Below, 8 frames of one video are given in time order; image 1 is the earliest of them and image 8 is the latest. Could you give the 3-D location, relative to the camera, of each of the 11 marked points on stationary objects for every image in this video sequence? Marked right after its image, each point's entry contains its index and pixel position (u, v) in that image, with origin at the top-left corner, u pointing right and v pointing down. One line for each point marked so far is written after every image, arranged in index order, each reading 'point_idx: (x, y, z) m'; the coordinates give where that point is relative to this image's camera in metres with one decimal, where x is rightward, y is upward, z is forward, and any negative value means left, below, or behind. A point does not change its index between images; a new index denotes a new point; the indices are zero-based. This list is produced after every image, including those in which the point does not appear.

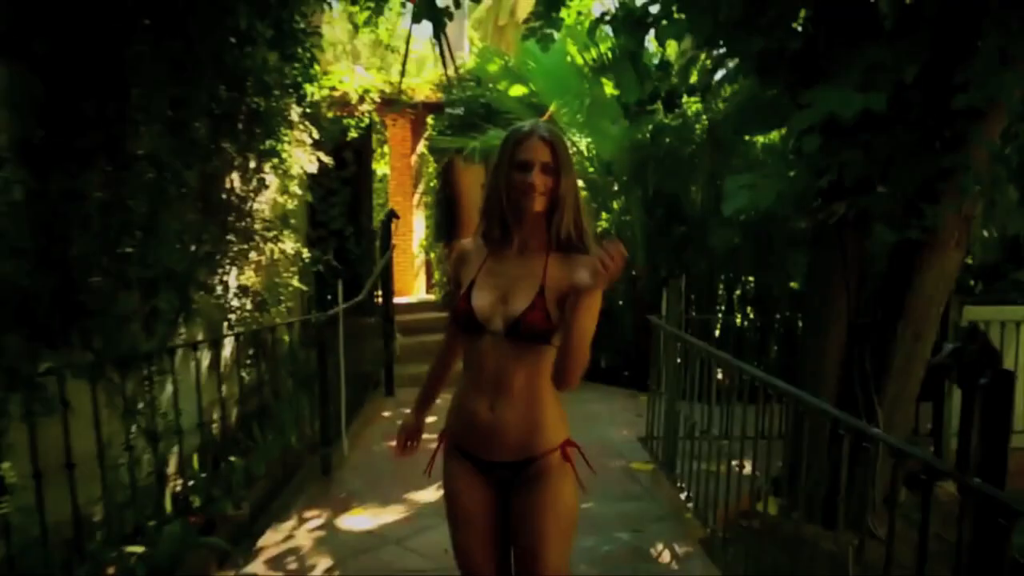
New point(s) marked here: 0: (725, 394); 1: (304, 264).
0: (+0.9, -0.5, +3.7) m
1: (-1.2, +0.1, +4.9) m
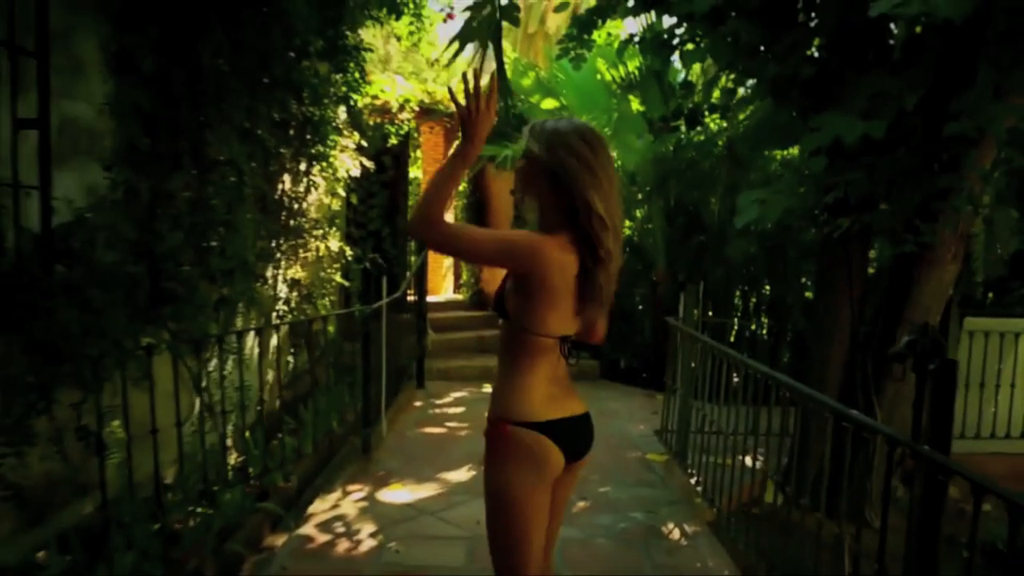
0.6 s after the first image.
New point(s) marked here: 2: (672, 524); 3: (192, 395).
0: (+1.1, -0.5, +4.0) m
1: (-1.0, +0.2, +5.3) m
2: (+0.7, -1.0, +3.7) m
3: (-1.2, -0.4, +3.1) m
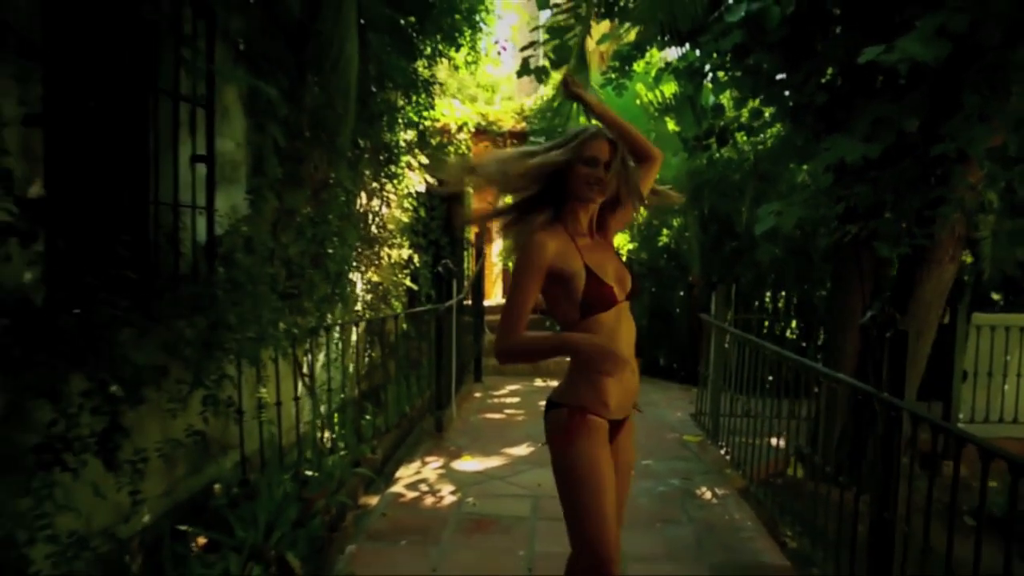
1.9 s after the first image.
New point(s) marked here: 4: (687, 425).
0: (+1.4, -0.5, +4.5) m
1: (-0.7, +0.1, +5.9) m
2: (+1.0, -1.0, +4.3) m
3: (-1.0, -0.4, +3.8) m
4: (+1.2, -0.9, +5.7) m
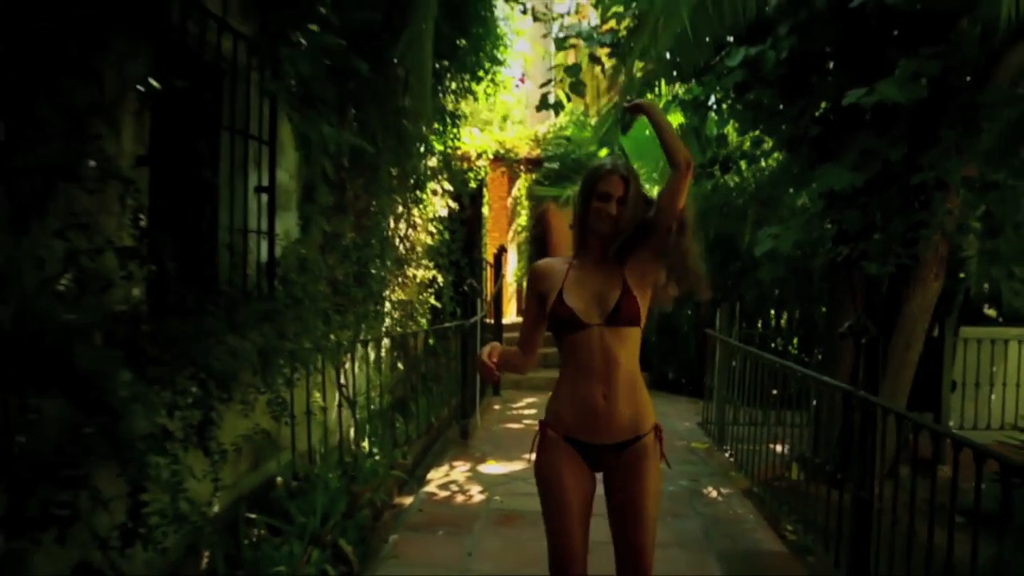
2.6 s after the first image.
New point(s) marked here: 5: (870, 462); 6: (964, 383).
0: (+1.5, -0.6, +4.9) m
1: (-0.6, 0.0, +6.3) m
2: (+1.1, -1.1, +4.6) m
3: (-0.8, -0.5, +4.2) m
4: (+1.3, -1.1, +6.1) m
5: (+1.4, -0.7, +3.3) m
6: (+3.1, -0.7, +5.6) m
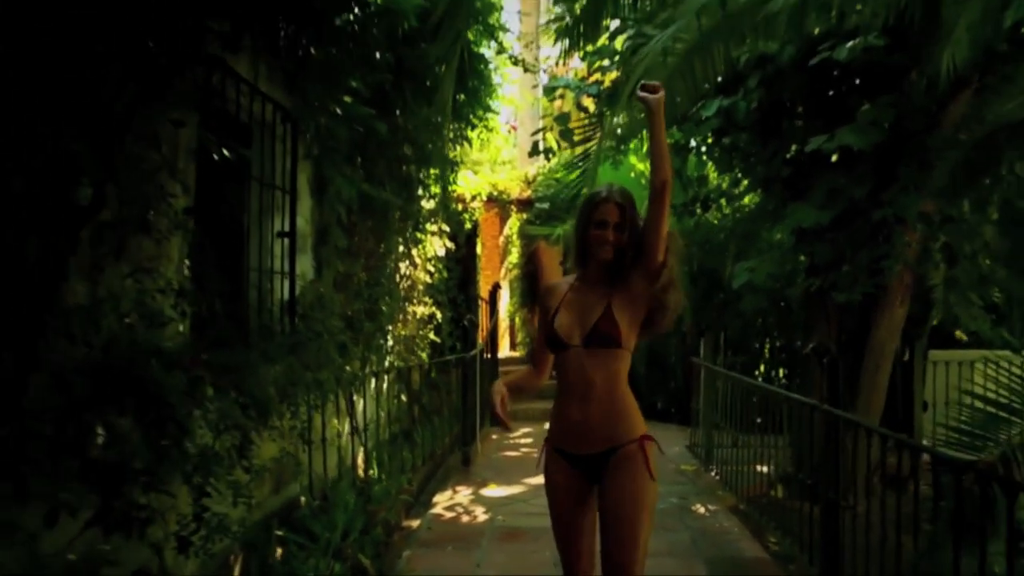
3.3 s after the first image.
0: (+1.5, -0.8, +5.2) m
1: (-0.6, -0.3, +6.7) m
2: (+1.1, -1.3, +4.9) m
3: (-0.8, -0.7, +4.5) m
4: (+1.3, -1.3, +6.4) m
5: (+1.4, -0.8, +3.6) m
6: (+3.1, -0.8, +6.0) m
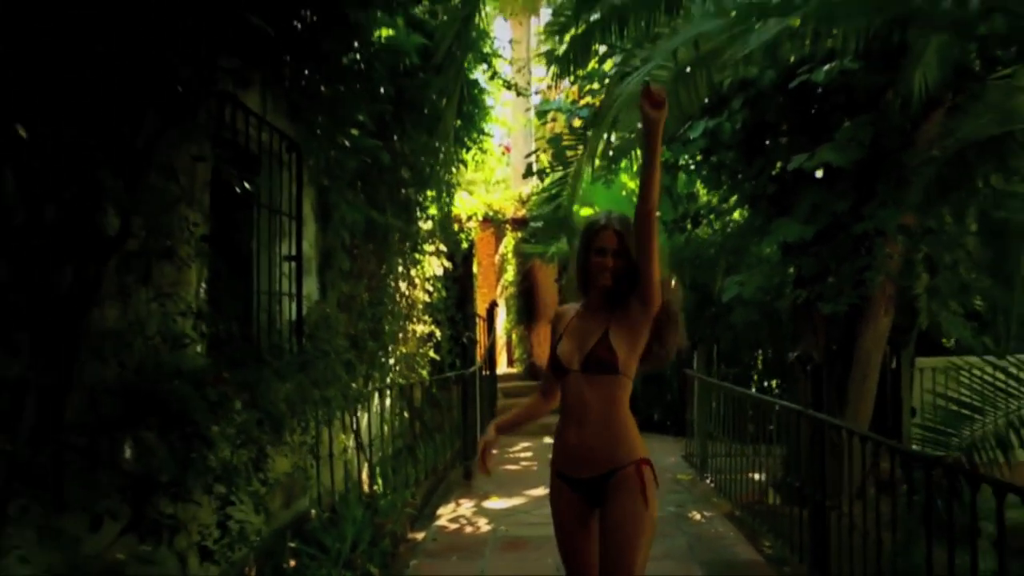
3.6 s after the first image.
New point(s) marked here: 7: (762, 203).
0: (+1.5, -0.9, +5.4) m
1: (-0.6, -0.4, +6.8) m
2: (+1.1, -1.4, +5.1) m
3: (-0.8, -0.8, +4.6) m
4: (+1.3, -1.4, +6.5) m
5: (+1.4, -0.8, +3.8) m
6: (+3.1, -0.9, +6.1) m
7: (+1.6, +0.5, +5.2) m
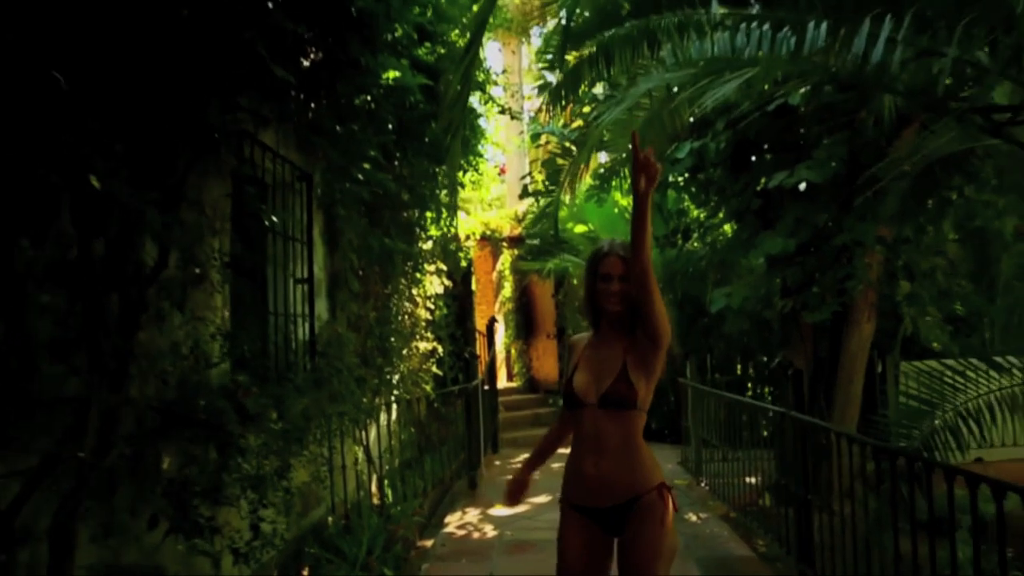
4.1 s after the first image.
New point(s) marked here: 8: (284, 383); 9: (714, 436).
0: (+1.5, -1.0, +5.6) m
1: (-0.6, -0.6, +7.0) m
2: (+1.2, -1.5, +5.3) m
3: (-0.8, -0.9, +4.9) m
4: (+1.3, -1.5, +6.7) m
5: (+1.4, -0.9, +4.0) m
6: (+3.1, -1.0, +6.4) m
7: (+1.5, +0.5, +5.4) m
8: (-0.9, -0.4, +3.5) m
9: (+1.5, -1.1, +6.0) m
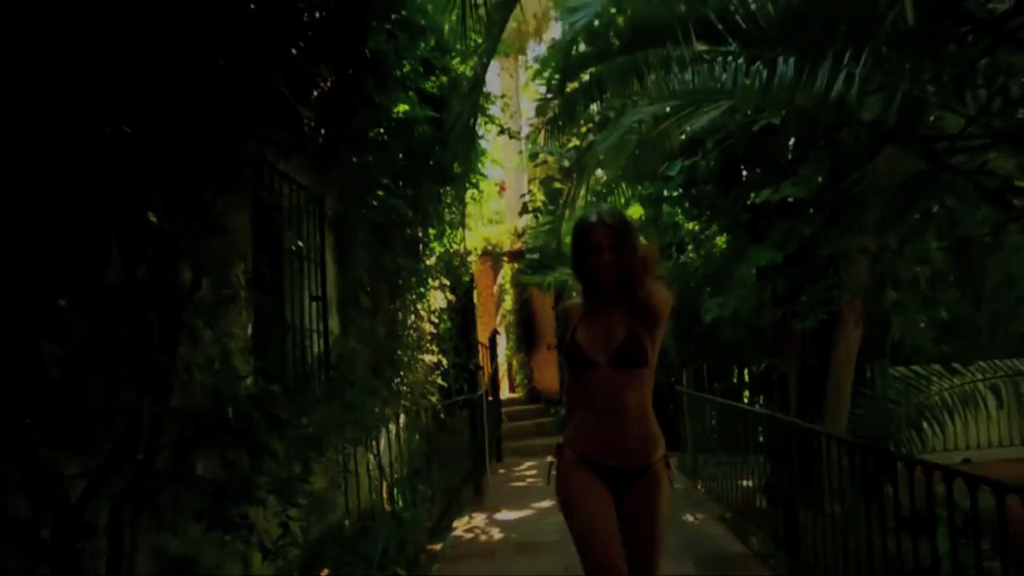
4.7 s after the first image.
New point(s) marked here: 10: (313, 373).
0: (+1.5, -1.0, +5.8) m
1: (-0.6, -0.7, +7.3) m
2: (+1.2, -1.5, +5.5) m
3: (-0.8, -1.0, +5.1) m
4: (+1.4, -1.6, +6.9) m
5: (+1.5, -0.9, +4.2) m
6: (+3.1, -1.0, +6.6) m
7: (+1.5, +0.4, +5.7) m
8: (-0.9, -0.5, +3.7) m
9: (+1.5, -1.2, +6.2) m
10: (-1.0, -0.4, +4.2) m
